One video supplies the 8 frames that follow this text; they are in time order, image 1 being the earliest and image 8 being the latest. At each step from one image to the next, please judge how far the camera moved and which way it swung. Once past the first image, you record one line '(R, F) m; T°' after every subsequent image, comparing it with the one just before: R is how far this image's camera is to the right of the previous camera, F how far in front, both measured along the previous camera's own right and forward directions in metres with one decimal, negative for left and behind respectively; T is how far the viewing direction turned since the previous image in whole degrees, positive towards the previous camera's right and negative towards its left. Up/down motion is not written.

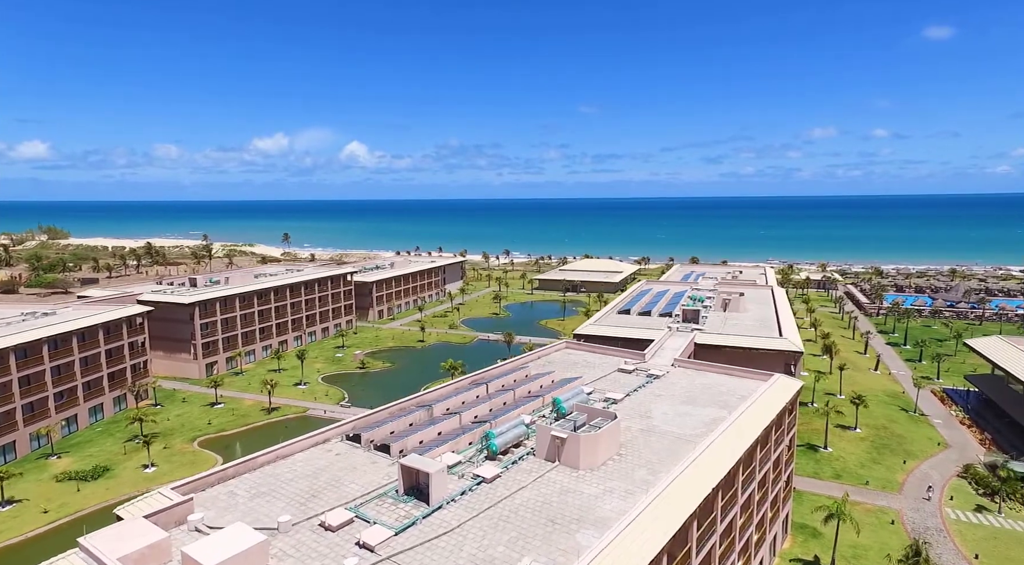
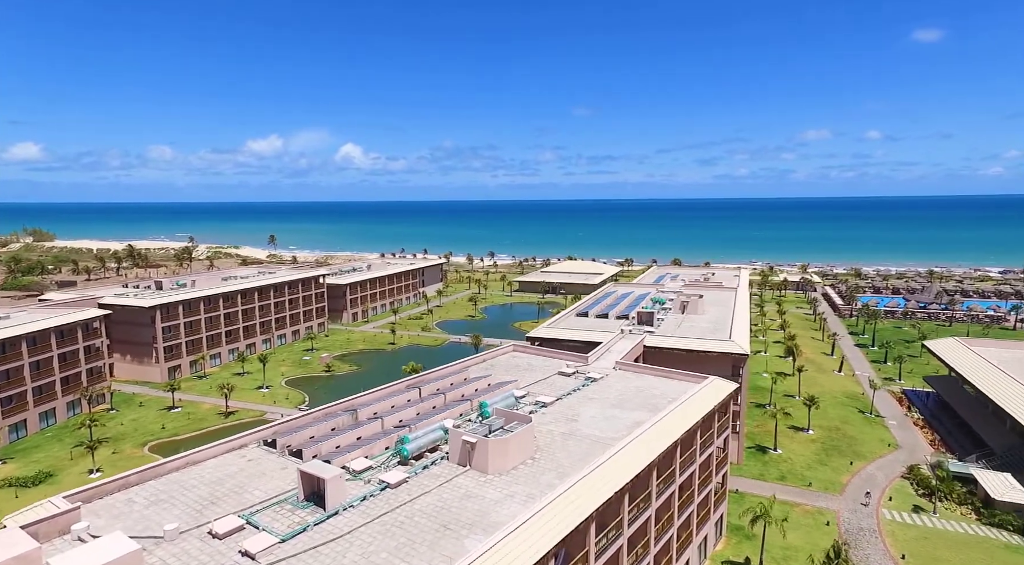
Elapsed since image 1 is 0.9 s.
(+3.1, 0.0) m; +1°
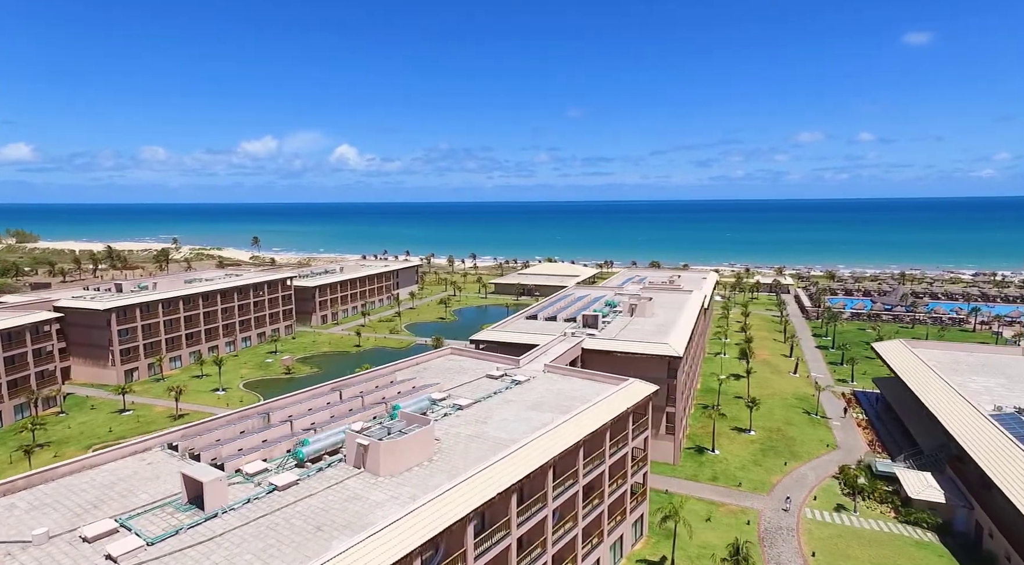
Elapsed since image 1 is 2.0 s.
(+3.7, -0.5) m; +1°
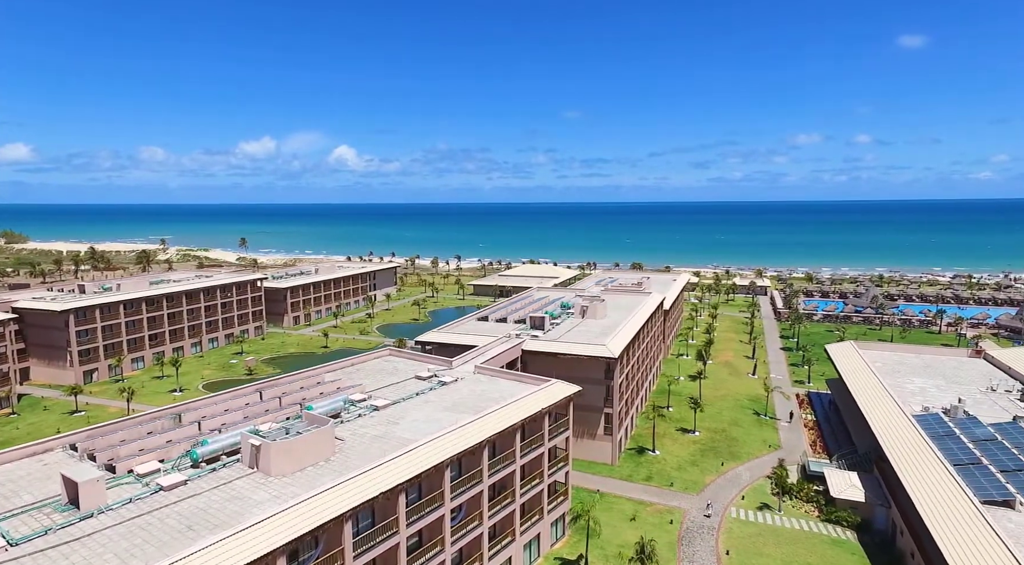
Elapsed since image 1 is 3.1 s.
(+4.0, -0.4) m; +1°
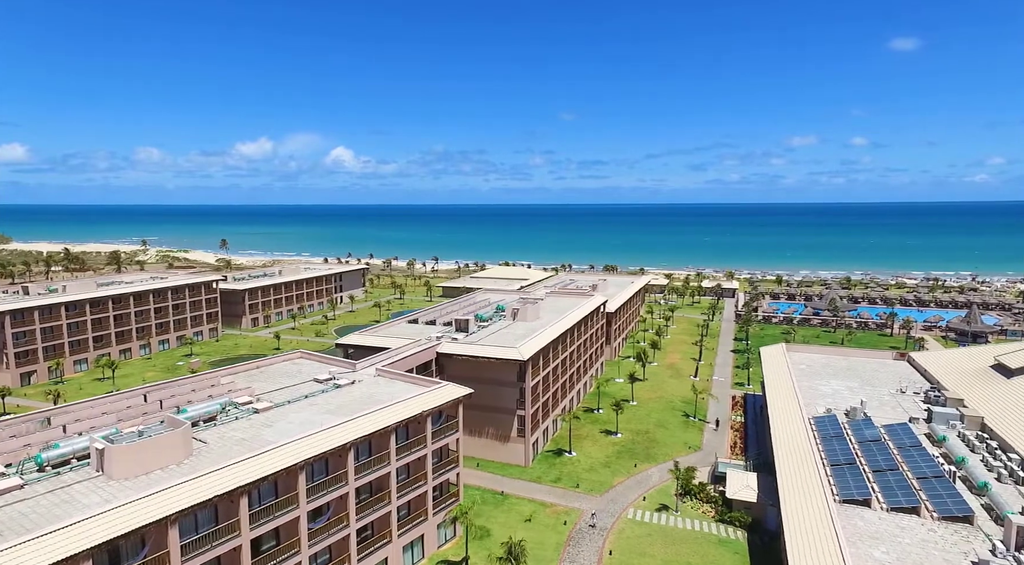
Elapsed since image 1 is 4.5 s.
(+5.7, -0.4) m; +1°
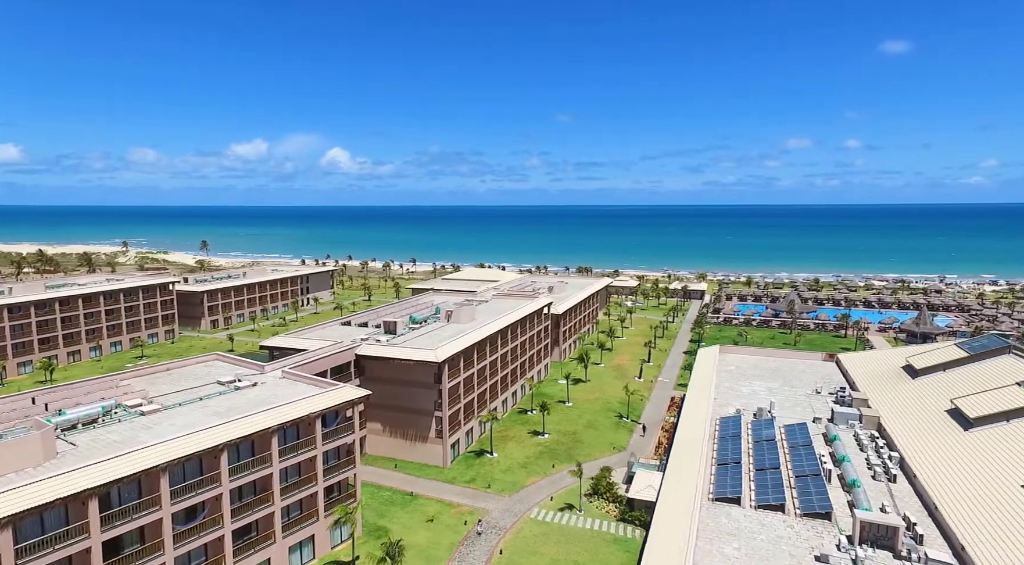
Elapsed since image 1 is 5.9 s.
(+5.4, -0.5) m; +1°
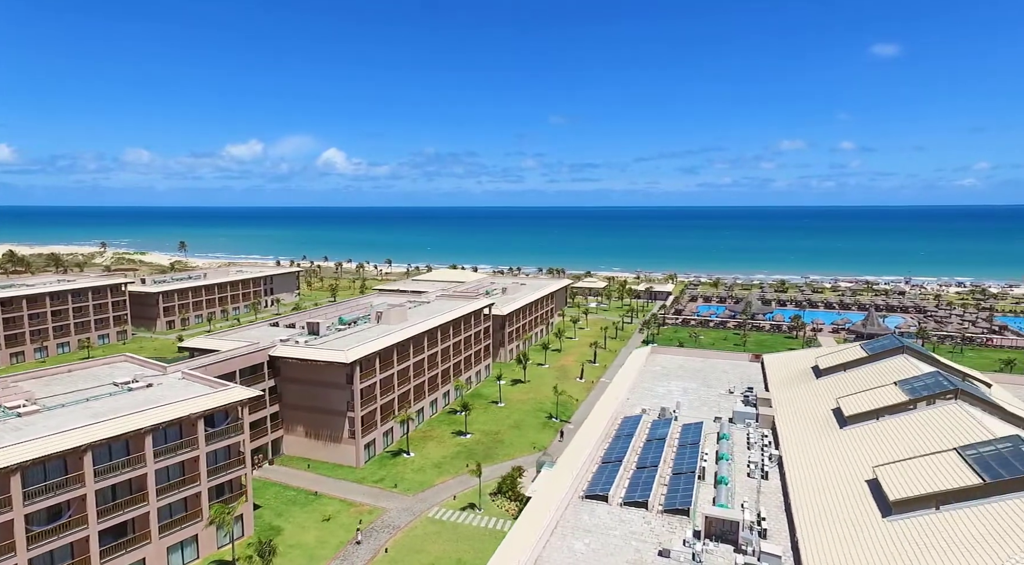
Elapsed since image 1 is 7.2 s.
(+5.7, -0.5) m; +1°
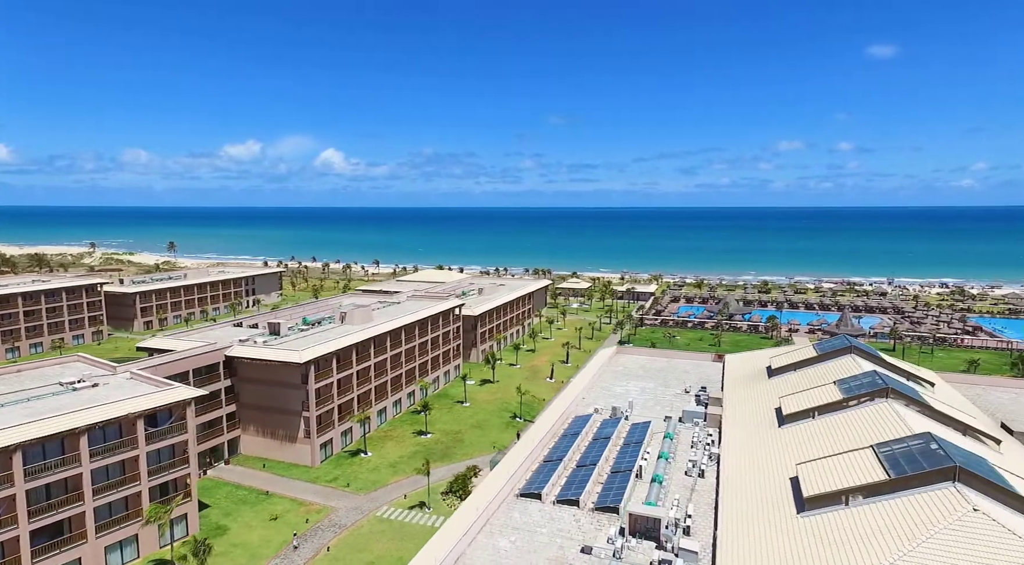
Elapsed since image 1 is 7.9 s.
(+3.0, -0.3) m; +1°
